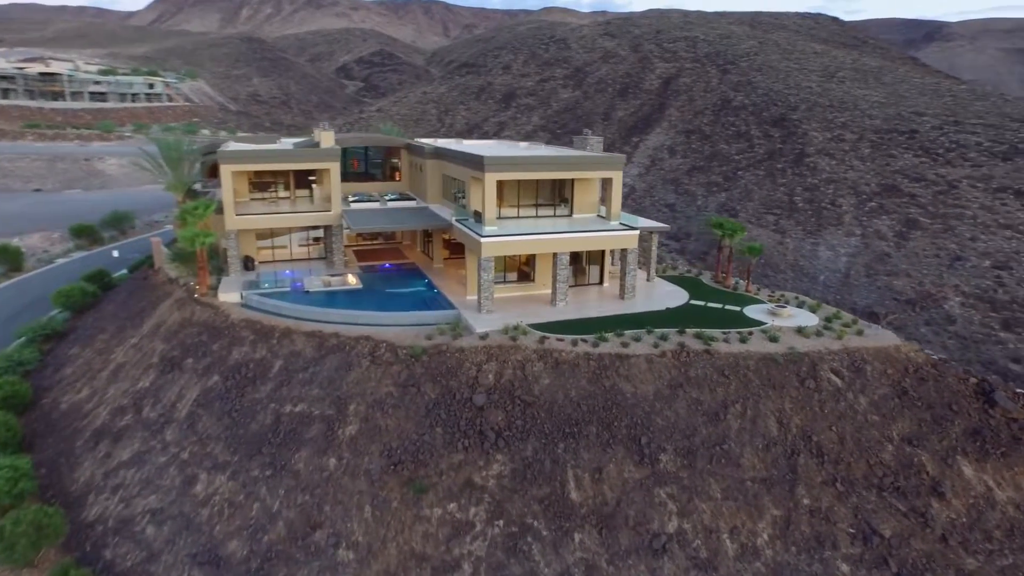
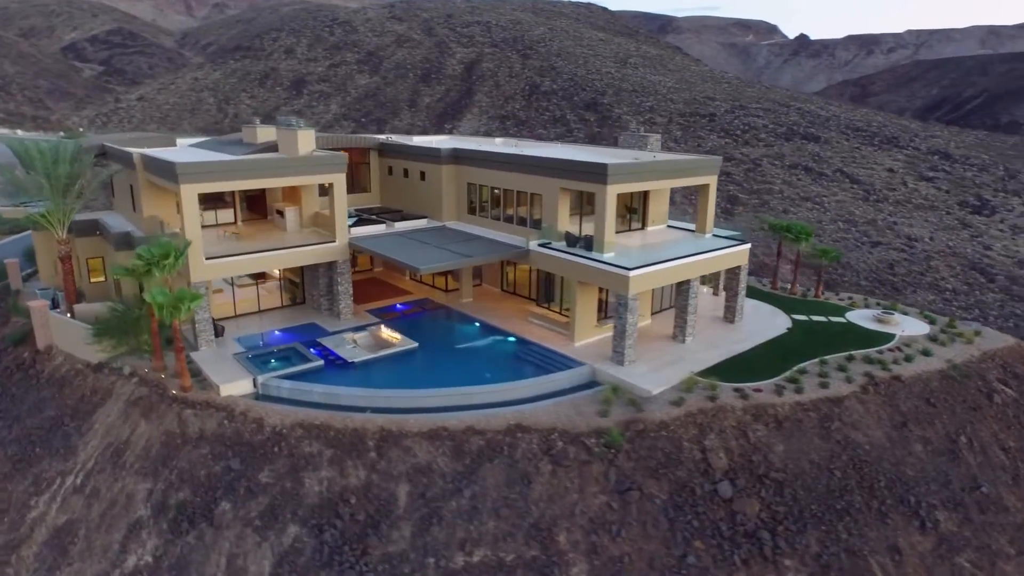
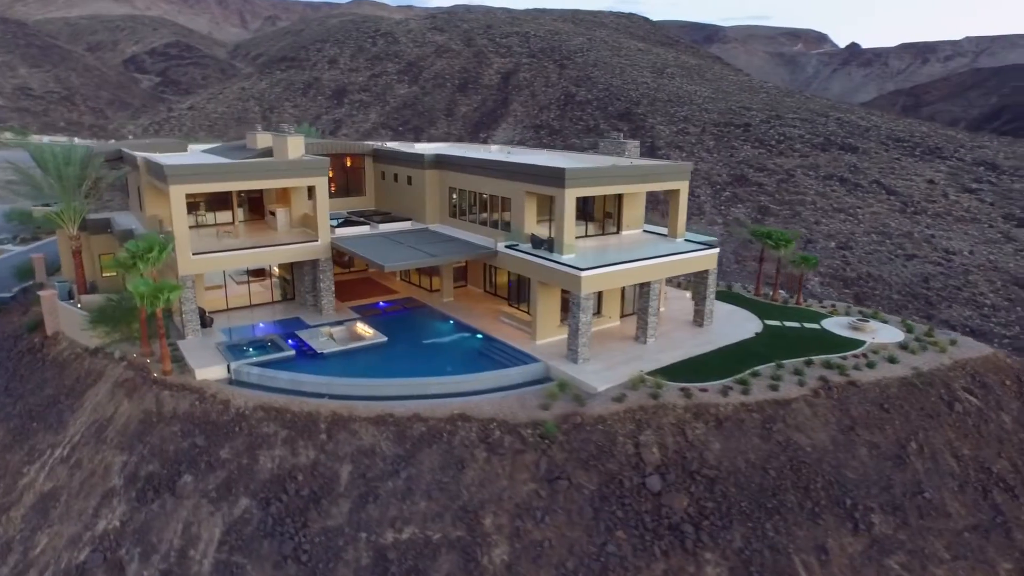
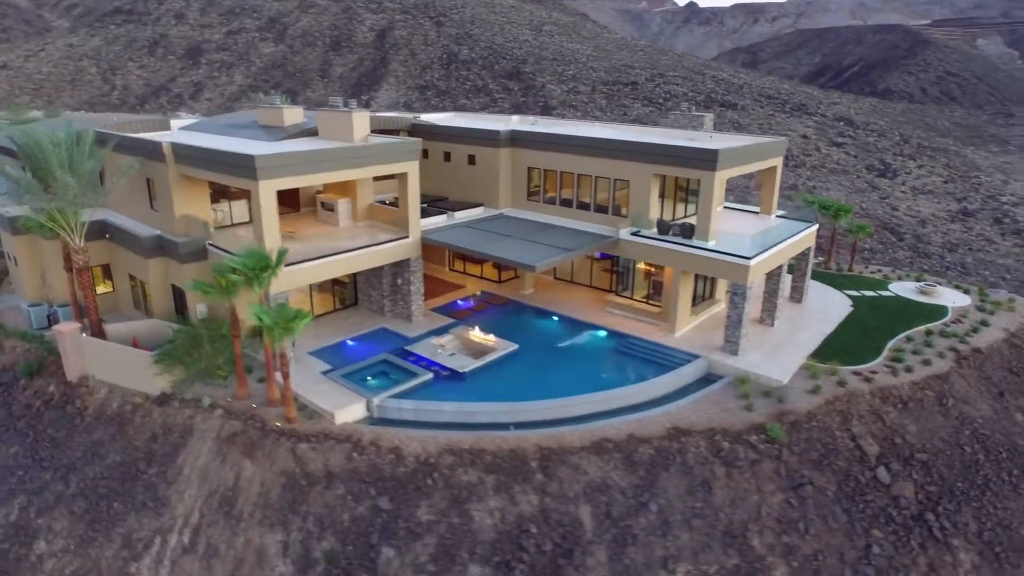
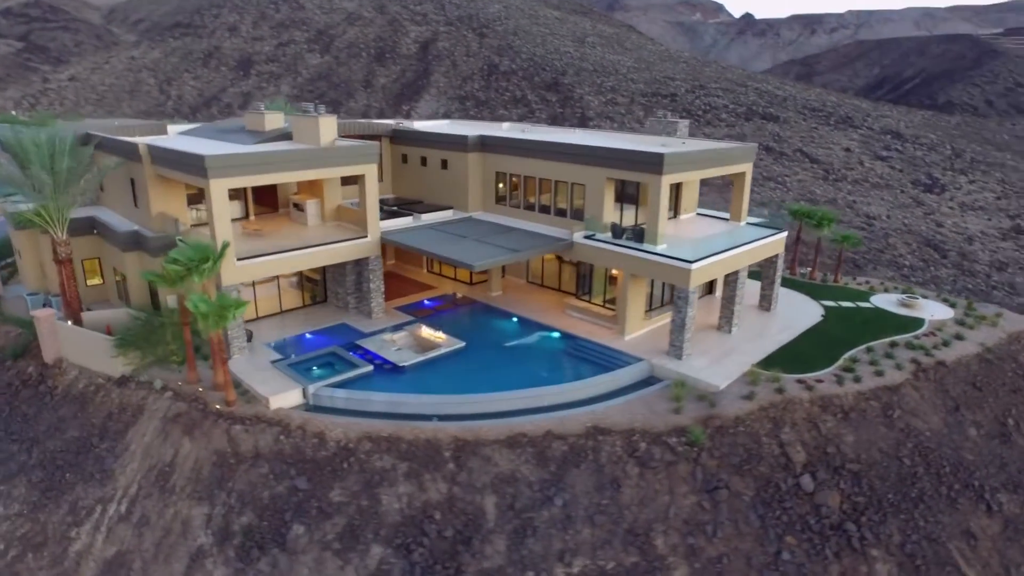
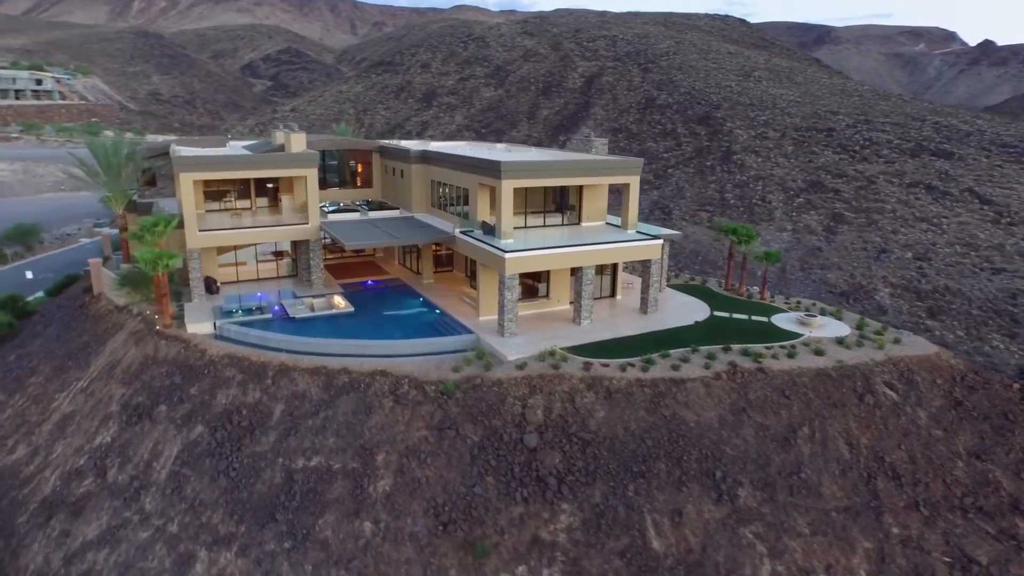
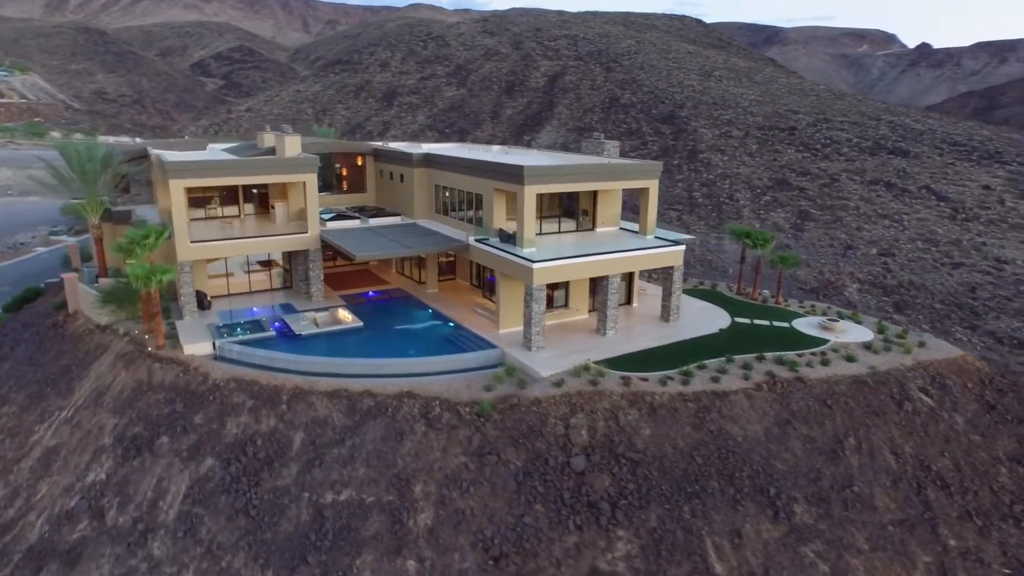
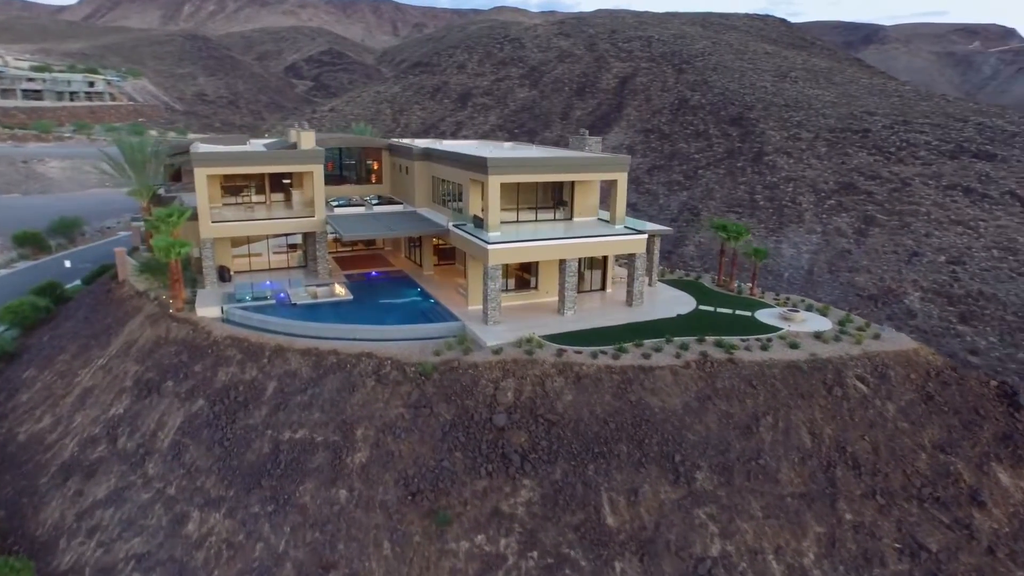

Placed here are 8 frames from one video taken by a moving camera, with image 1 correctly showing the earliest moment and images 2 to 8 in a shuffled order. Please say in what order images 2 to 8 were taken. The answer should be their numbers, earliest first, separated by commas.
8, 6, 7, 3, 2, 5, 4
